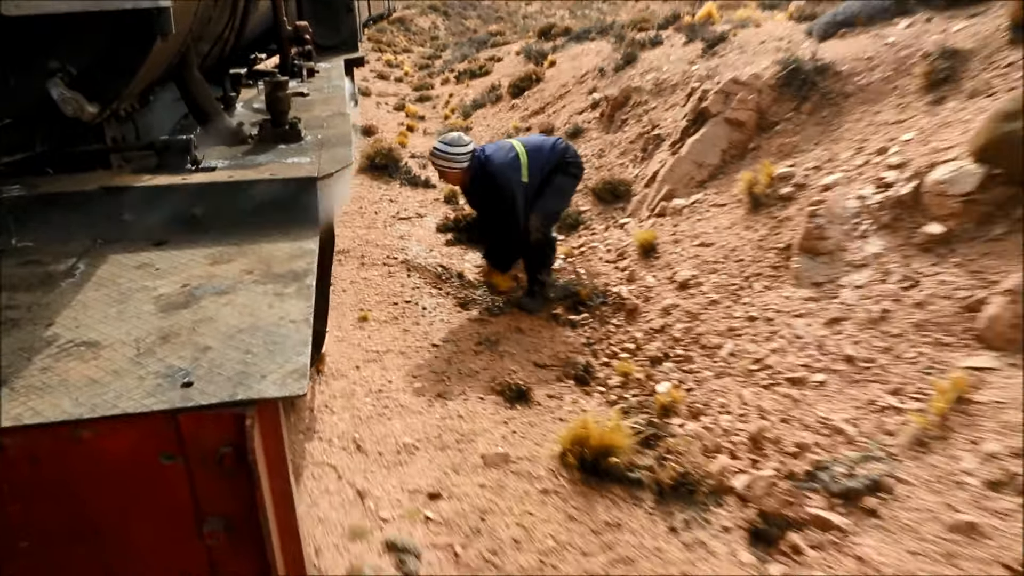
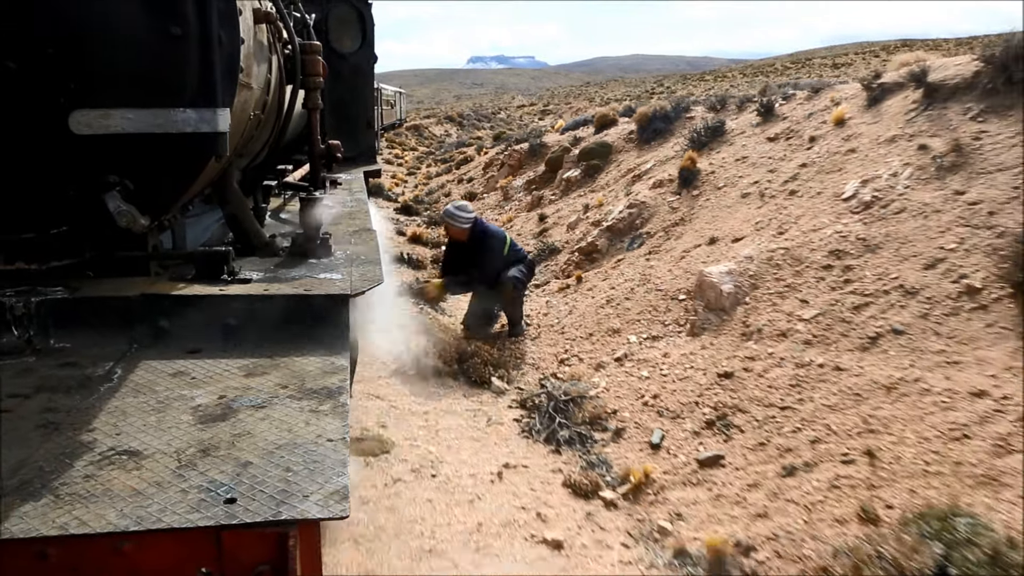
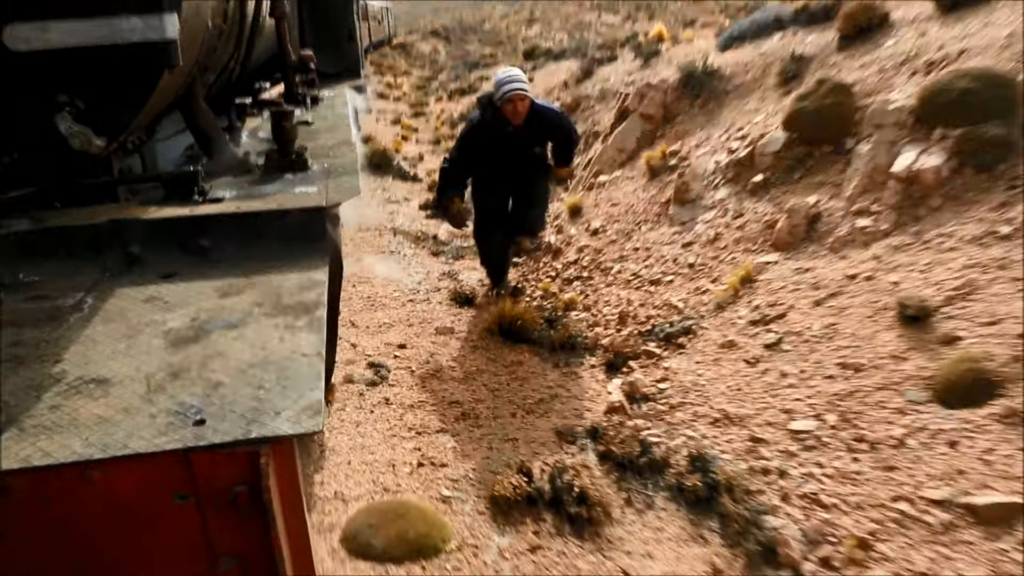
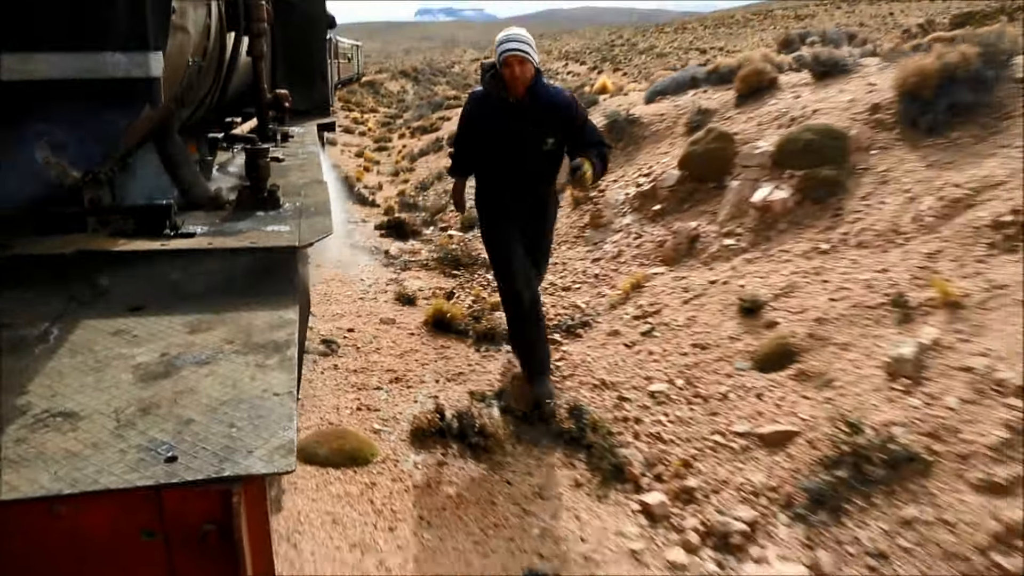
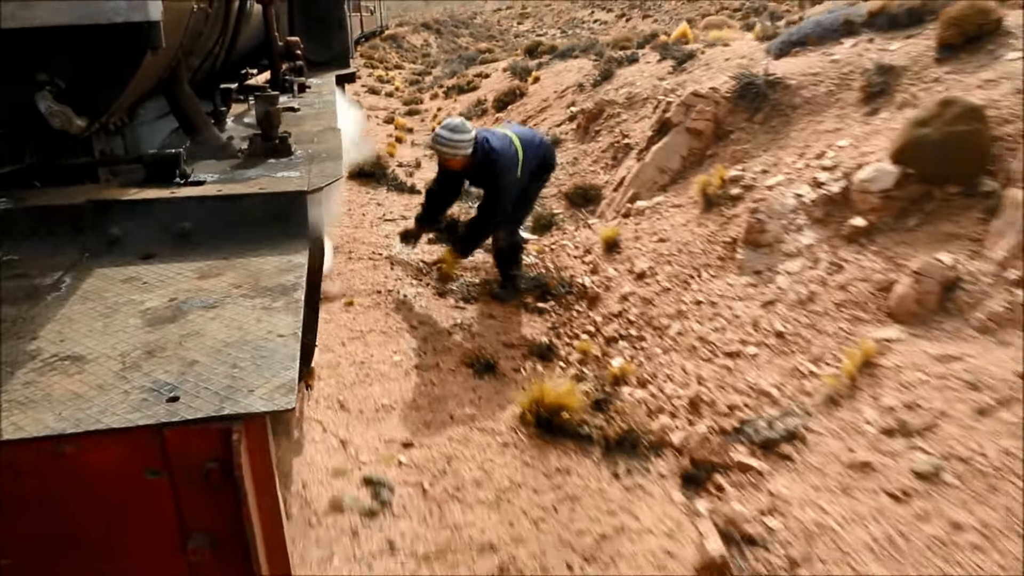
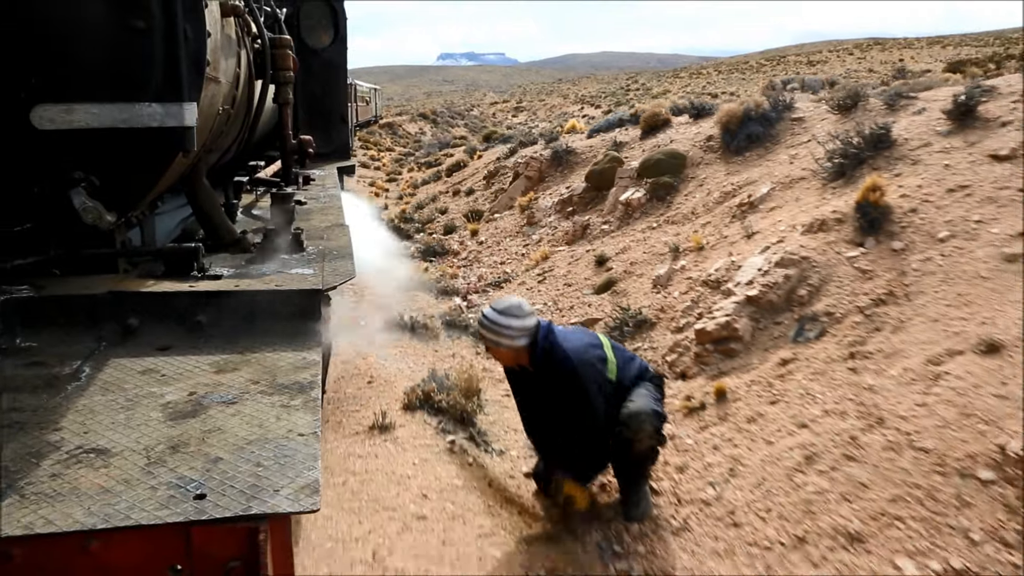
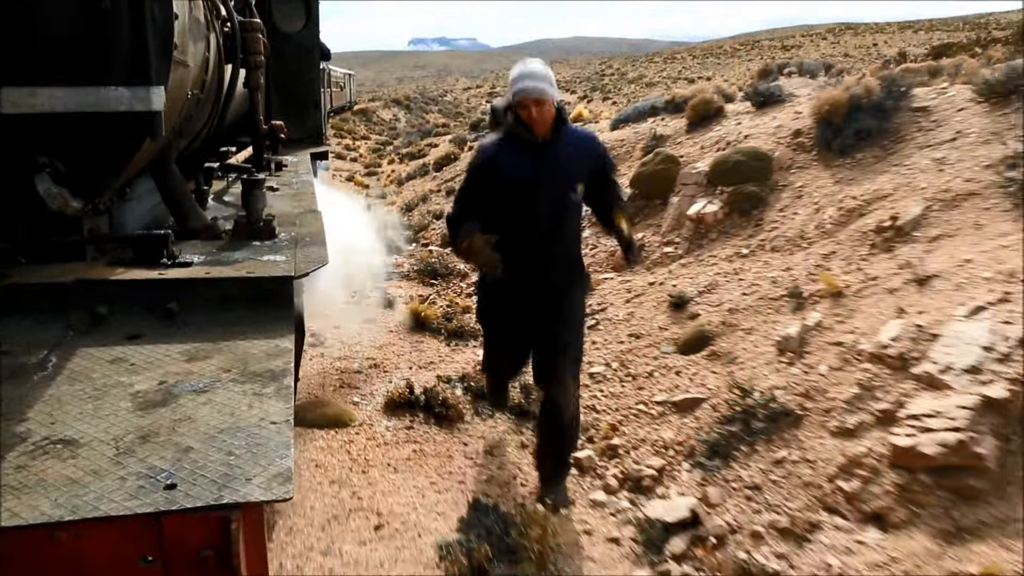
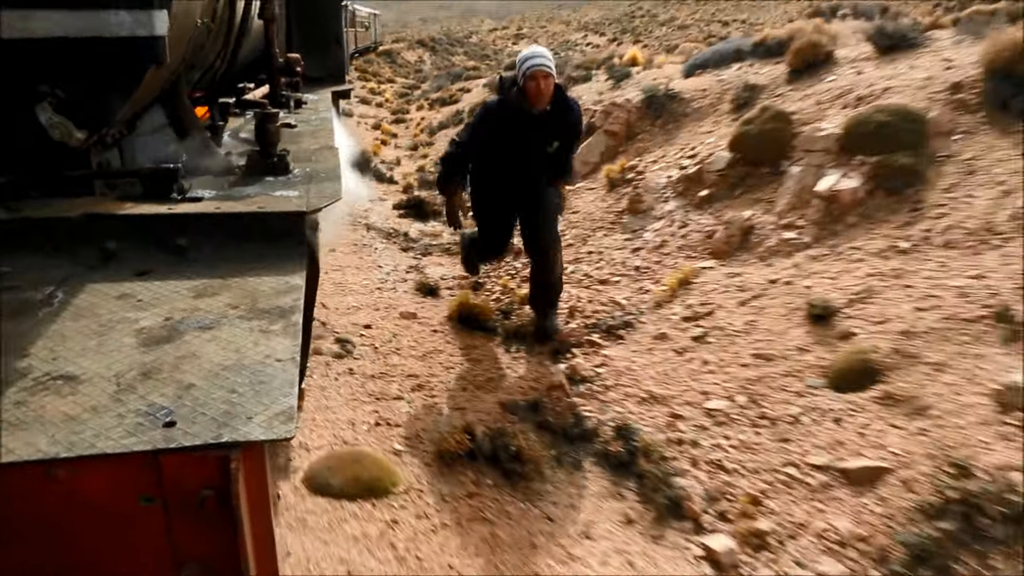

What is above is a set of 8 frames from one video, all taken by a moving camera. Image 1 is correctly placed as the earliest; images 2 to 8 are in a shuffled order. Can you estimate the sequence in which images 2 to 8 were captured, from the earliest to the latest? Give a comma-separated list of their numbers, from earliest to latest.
5, 3, 8, 4, 7, 6, 2
